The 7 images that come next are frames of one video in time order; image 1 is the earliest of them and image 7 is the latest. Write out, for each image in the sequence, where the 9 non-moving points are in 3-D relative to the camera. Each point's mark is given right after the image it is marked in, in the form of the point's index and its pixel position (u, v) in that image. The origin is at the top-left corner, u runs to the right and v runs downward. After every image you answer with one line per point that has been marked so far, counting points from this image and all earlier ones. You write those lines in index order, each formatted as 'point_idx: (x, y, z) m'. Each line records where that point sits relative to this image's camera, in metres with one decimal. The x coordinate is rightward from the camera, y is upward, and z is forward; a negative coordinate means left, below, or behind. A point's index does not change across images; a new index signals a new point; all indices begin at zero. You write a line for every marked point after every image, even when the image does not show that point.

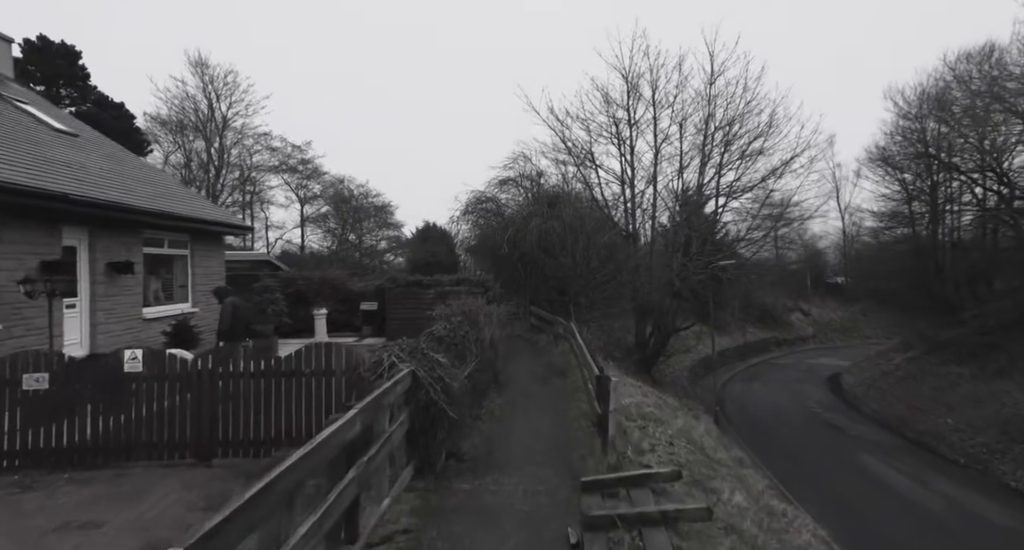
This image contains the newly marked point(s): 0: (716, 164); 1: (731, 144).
0: (+8.2, +4.4, +18.6) m
1: (+8.7, +5.2, +18.2) m
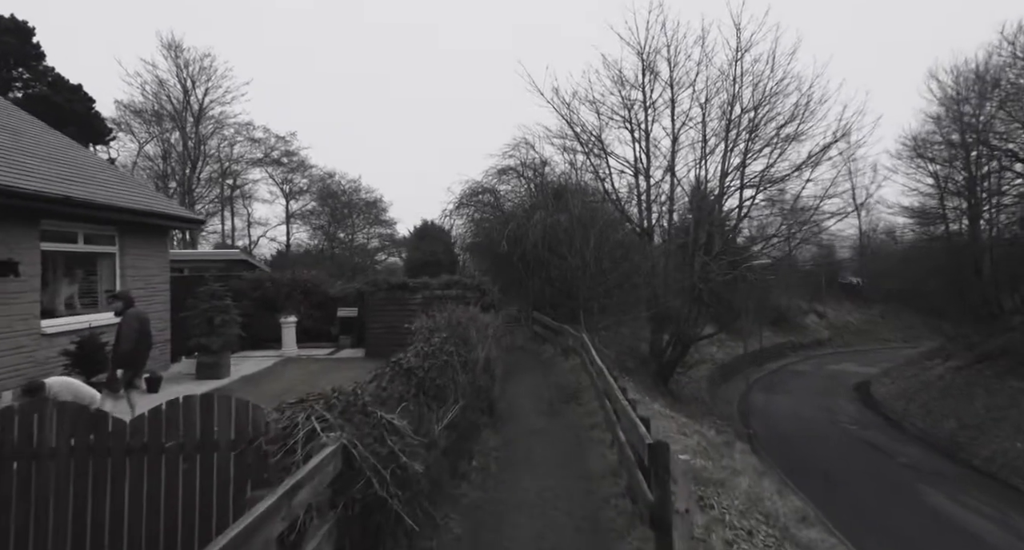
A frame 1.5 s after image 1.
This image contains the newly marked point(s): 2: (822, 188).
0: (+8.2, +4.4, +16.5) m
1: (+8.7, +5.2, +16.1) m
2: (+10.8, +3.1, +16.0) m
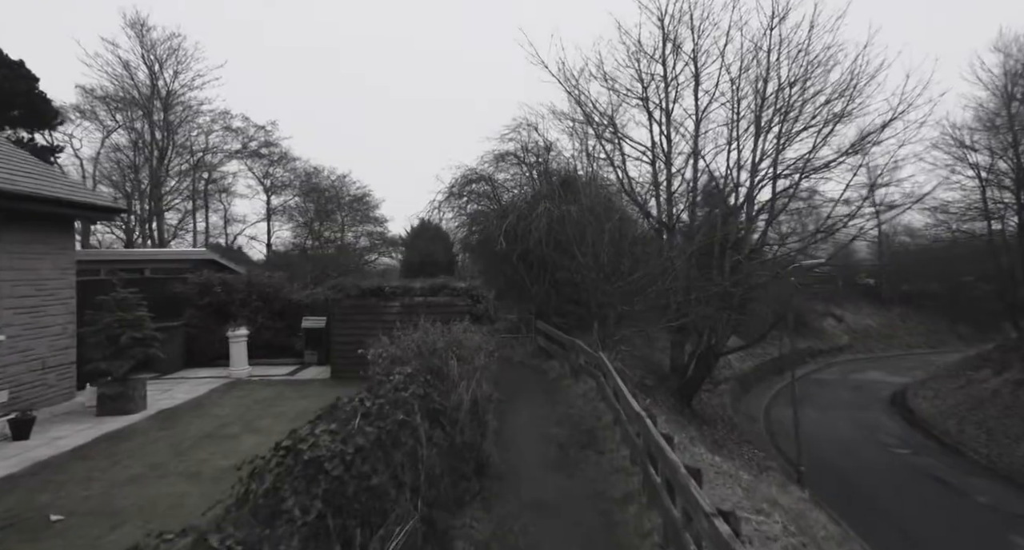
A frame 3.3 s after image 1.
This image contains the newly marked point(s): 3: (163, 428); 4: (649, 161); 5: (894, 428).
0: (+8.2, +4.3, +14.3) m
1: (+8.7, +5.1, +13.9) m
2: (+10.8, +3.0, +13.7) m
3: (-5.1, -2.2, +6.8) m
4: (+4.5, +3.7, +14.9) m
5: (+15.5, -6.2, +18.5) m
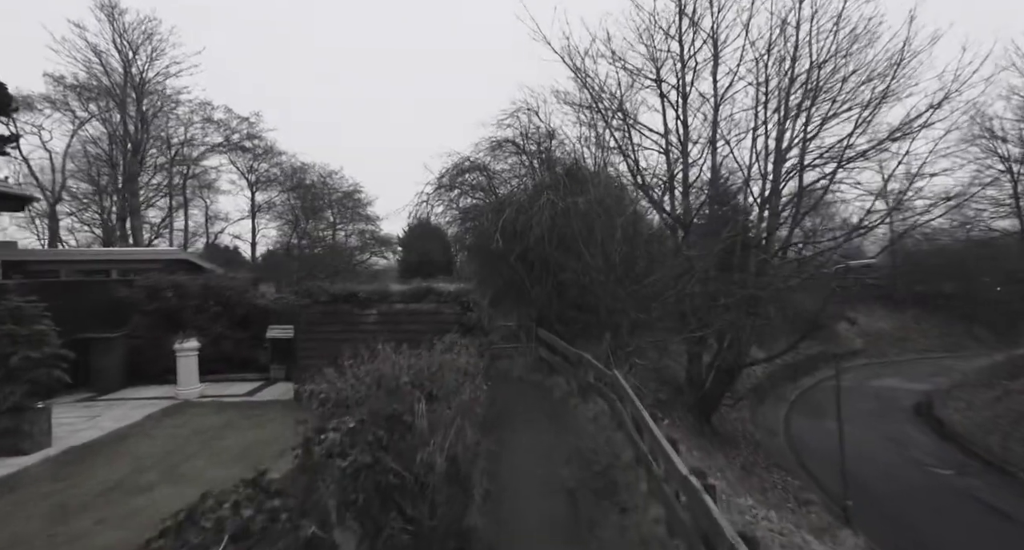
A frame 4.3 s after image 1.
0: (+8.1, +4.3, +12.8) m
1: (+8.6, +5.1, +12.4) m
2: (+10.8, +2.9, +12.2) m
3: (-5.2, -2.3, +5.3) m
4: (+4.4, +3.6, +13.4) m
5: (+15.4, -6.3, +17.0) m
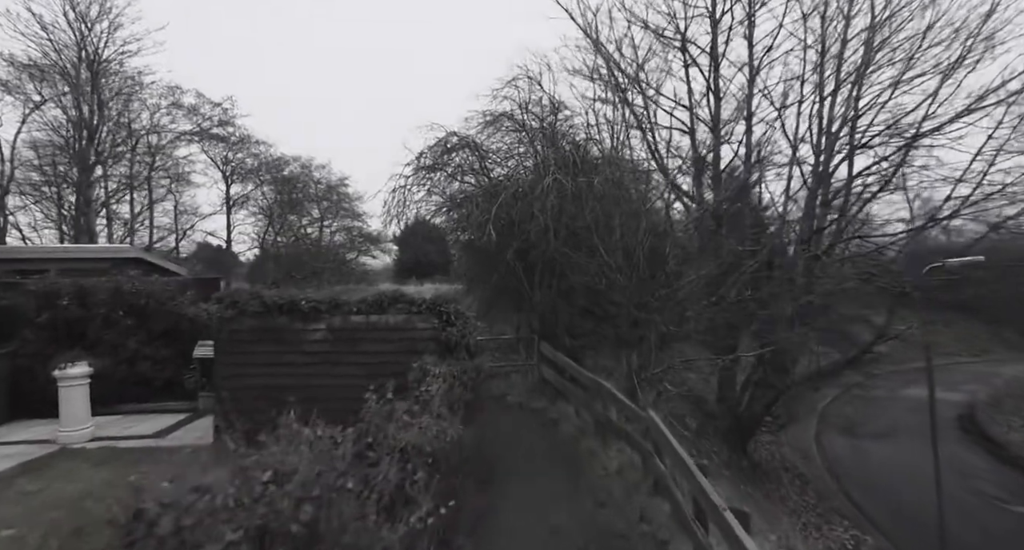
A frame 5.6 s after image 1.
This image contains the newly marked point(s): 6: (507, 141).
0: (+8.1, +4.2, +10.6) m
1: (+8.6, +5.0, +10.2) m
2: (+10.7, +2.9, +10.1) m
3: (-5.2, -2.3, +3.1) m
4: (+4.3, +3.6, +11.3) m
5: (+15.4, -6.3, +14.9) m
6: (-0.1, +3.0, +10.4) m
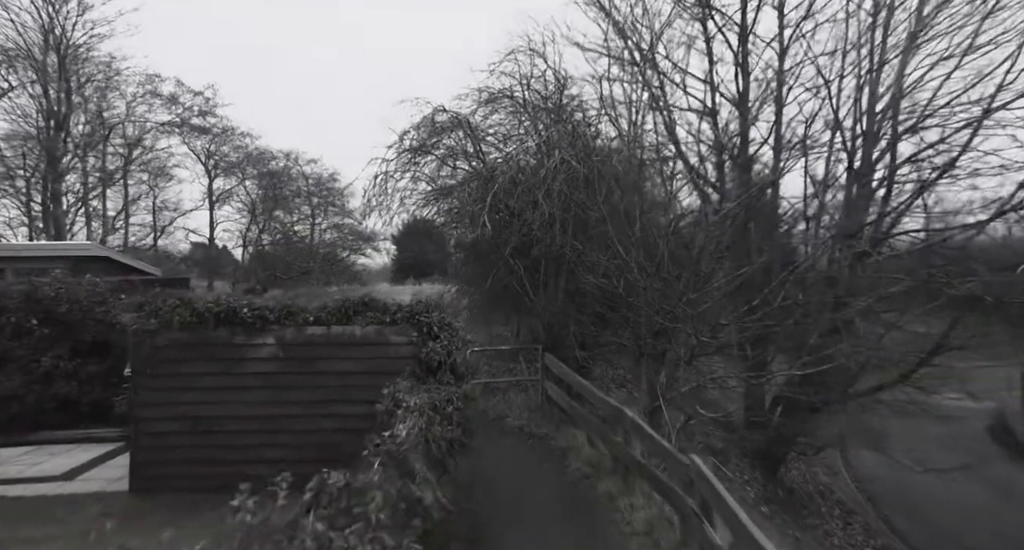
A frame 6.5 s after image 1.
0: (+8.1, +4.2, +9.3) m
1: (+8.6, +5.0, +8.9) m
2: (+10.7, +2.9, +8.7) m
3: (-5.3, -2.3, +1.8) m
4: (+4.3, +3.6, +9.9) m
5: (+15.4, -6.3, +13.5) m
6: (-0.1, +3.0, +9.0) m
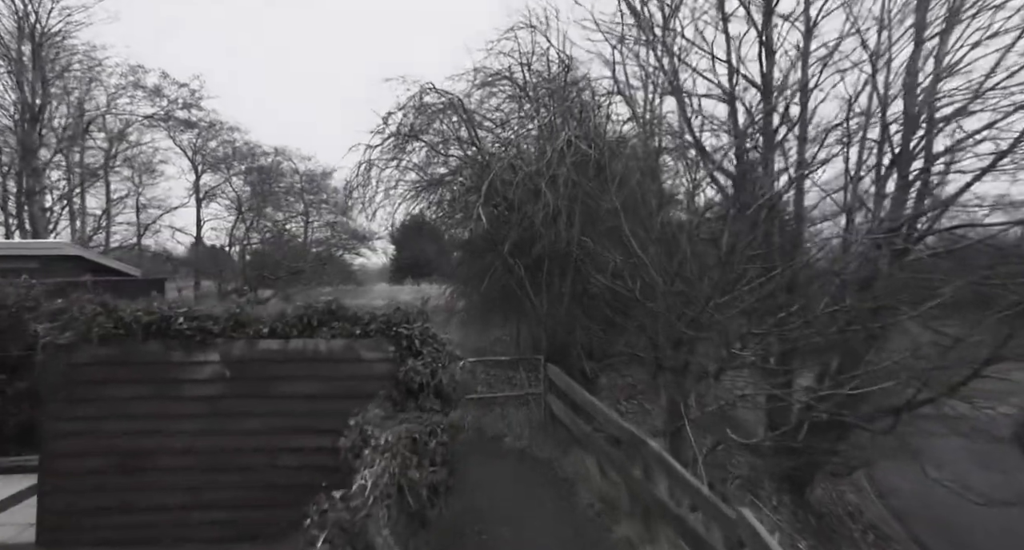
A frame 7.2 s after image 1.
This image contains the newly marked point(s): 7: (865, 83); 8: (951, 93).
0: (+8.0, +4.2, +8.3) m
1: (+8.5, +5.0, +8.0) m
2: (+10.7, +2.9, +7.8) m
3: (-5.3, -2.3, +0.9) m
4: (+4.3, +3.6, +9.0) m
5: (+15.3, -6.3, +12.6) m
6: (-0.1, +3.0, +8.1) m
7: (+6.7, +3.7, +8.8) m
8: (+8.3, +3.5, +8.5) m
